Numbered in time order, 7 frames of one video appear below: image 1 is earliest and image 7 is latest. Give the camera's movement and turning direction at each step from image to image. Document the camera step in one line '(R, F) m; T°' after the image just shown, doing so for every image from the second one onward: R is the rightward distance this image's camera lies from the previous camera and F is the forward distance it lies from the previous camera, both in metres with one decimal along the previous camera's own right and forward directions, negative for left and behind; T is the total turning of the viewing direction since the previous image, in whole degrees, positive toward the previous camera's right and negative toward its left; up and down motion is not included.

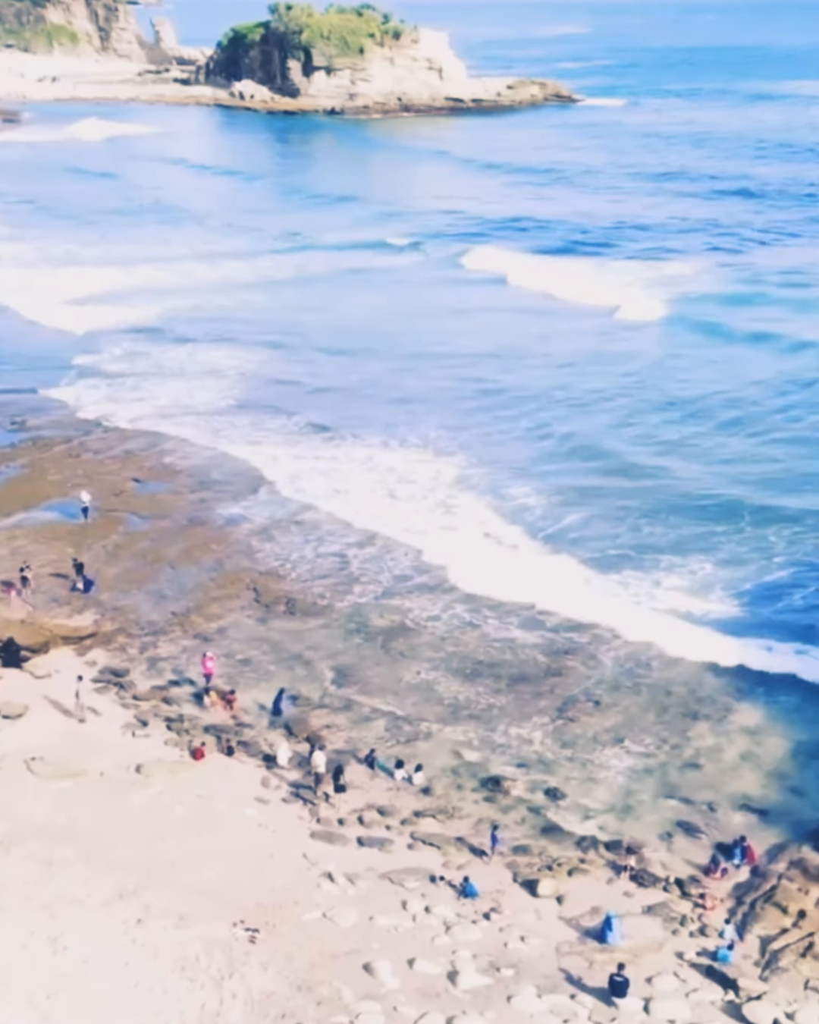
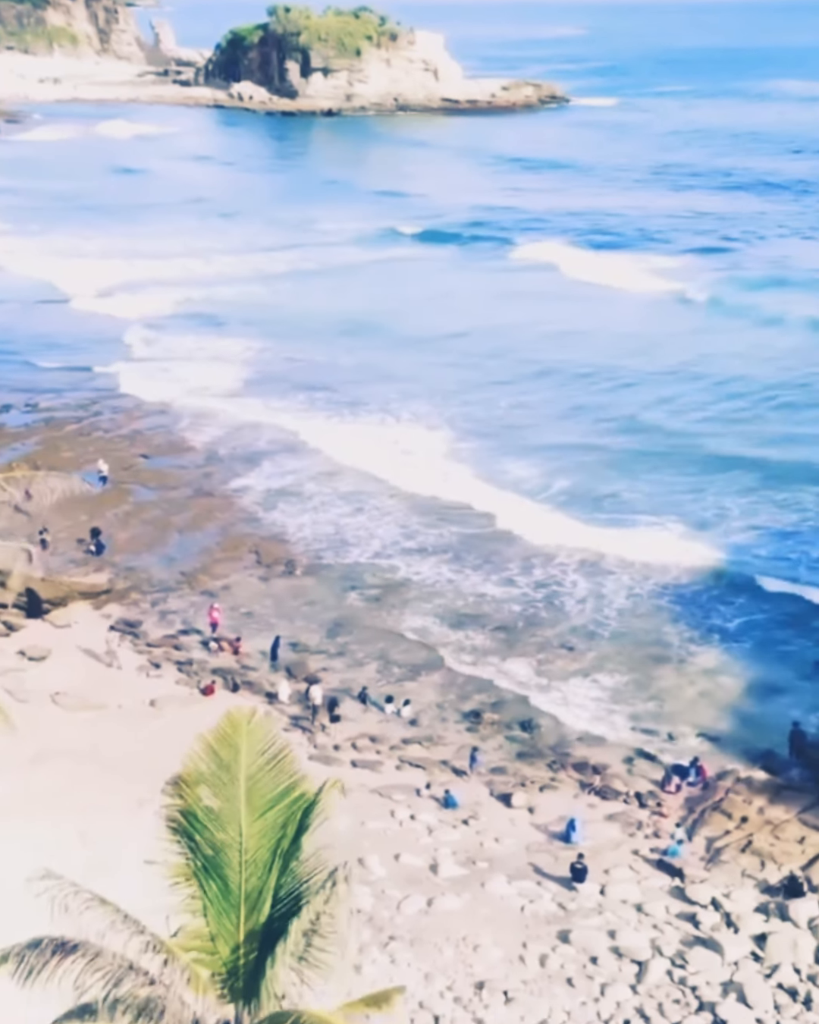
(+0.2, -2.4) m; 0°
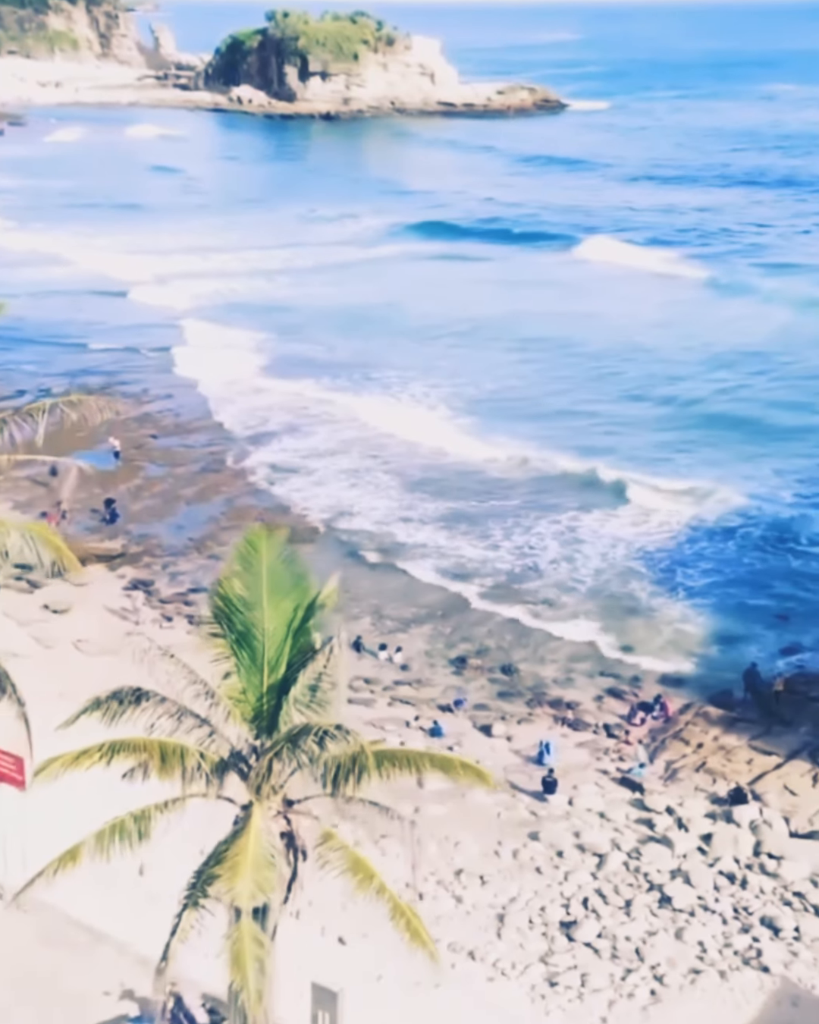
(+0.1, -2.4) m; 0°
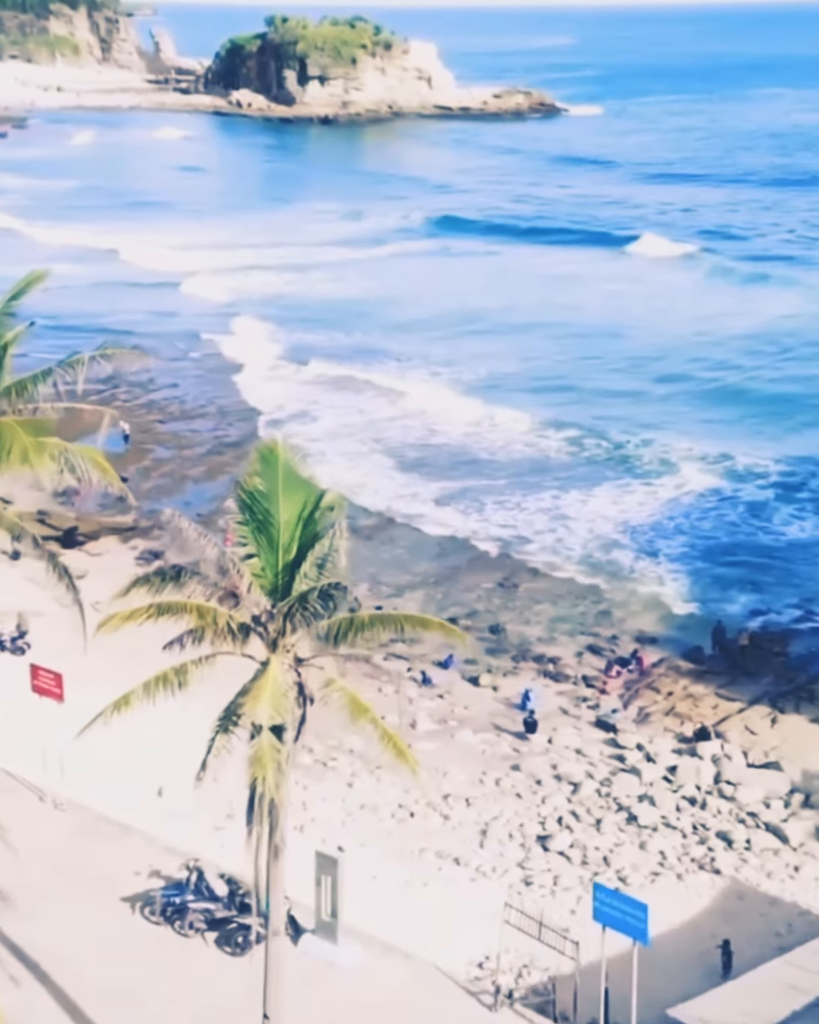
(+0.1, -2.0) m; 0°
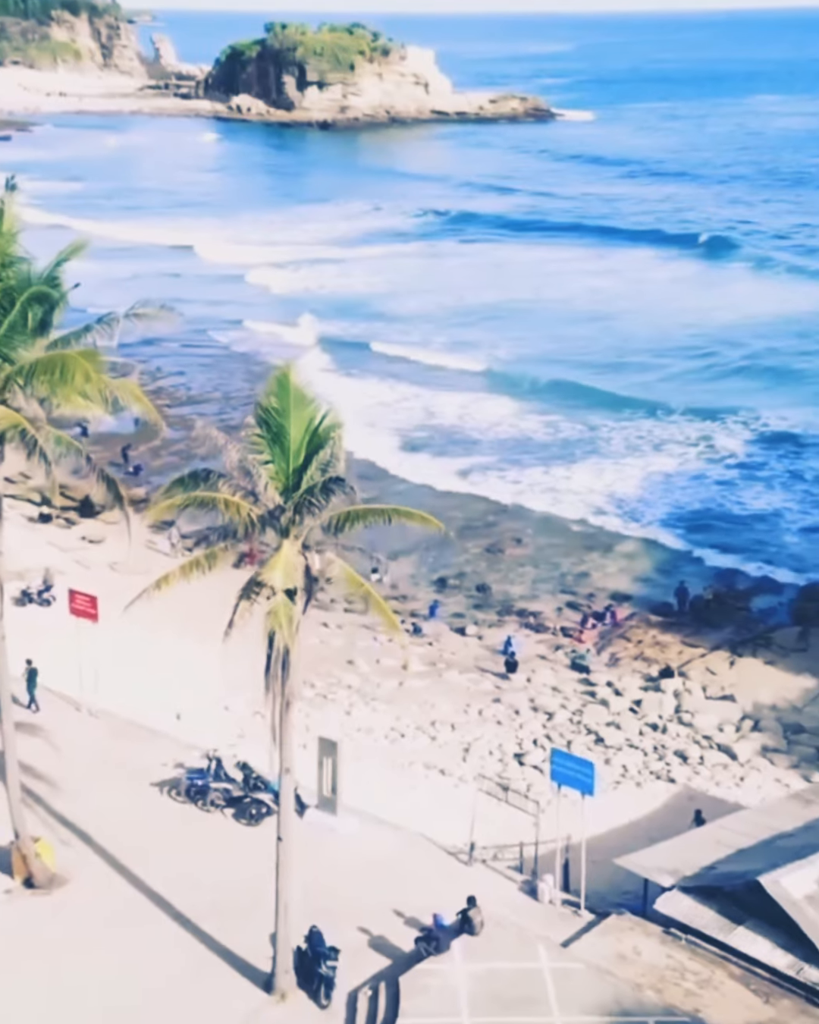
(+0.1, -2.5) m; 0°
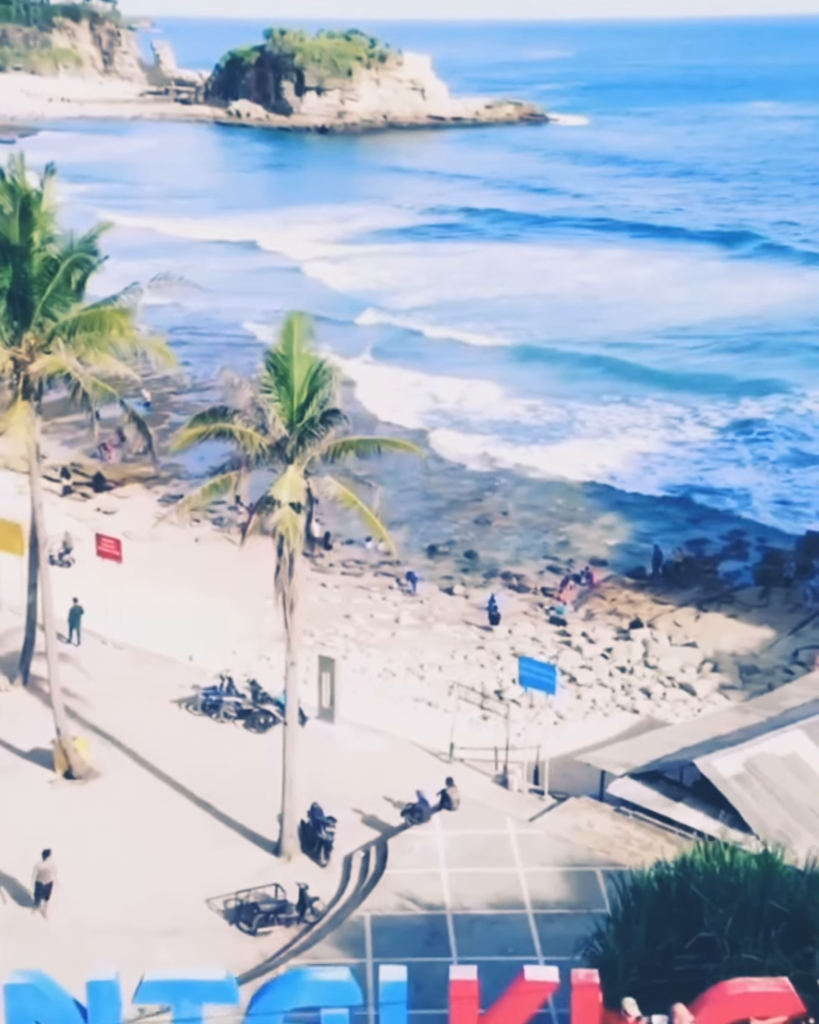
(+0.1, -2.4) m; 0°
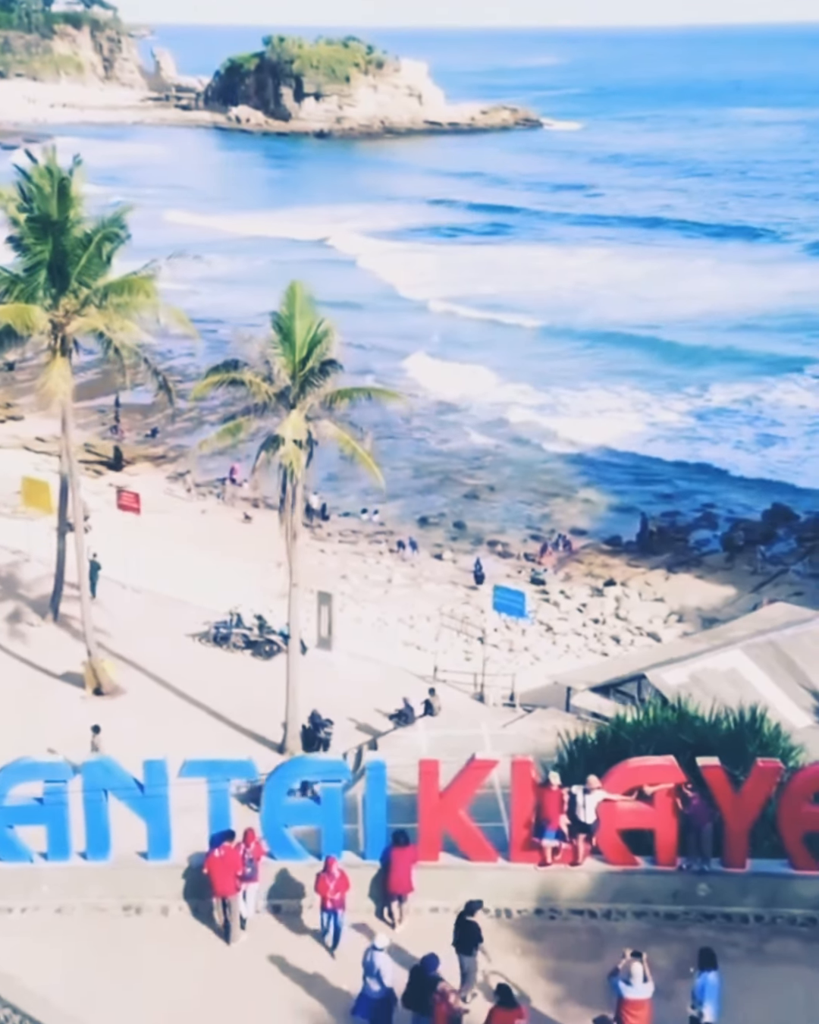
(+0.1, -2.4) m; 0°
